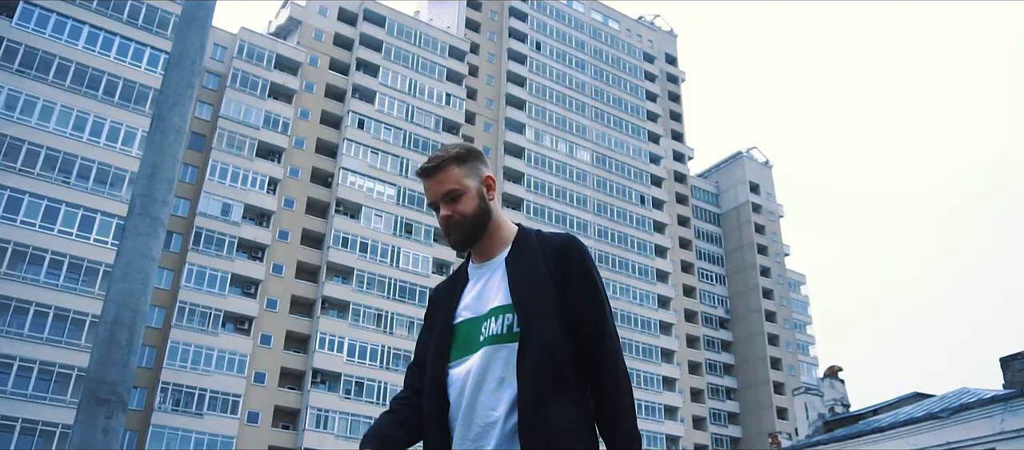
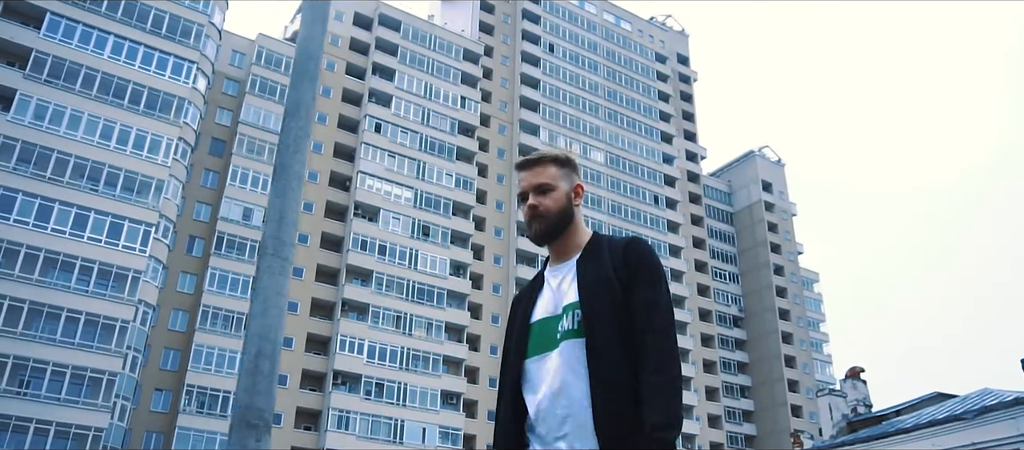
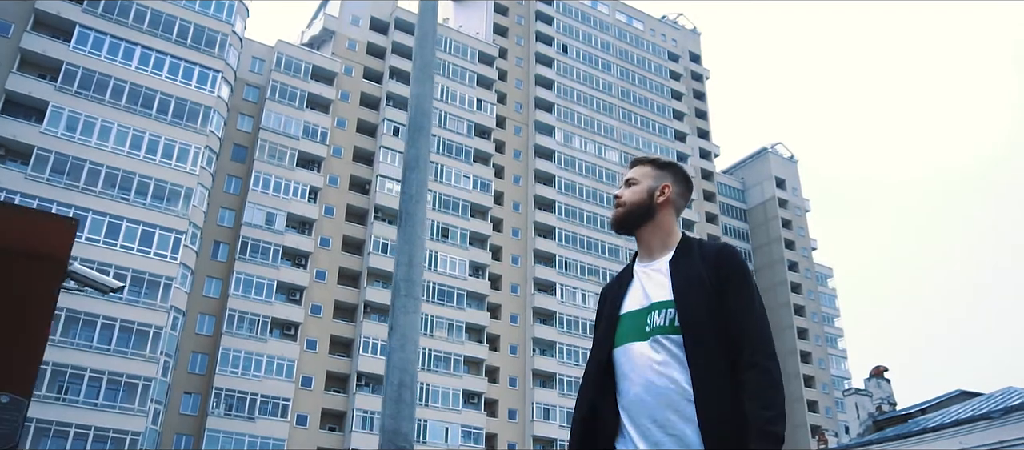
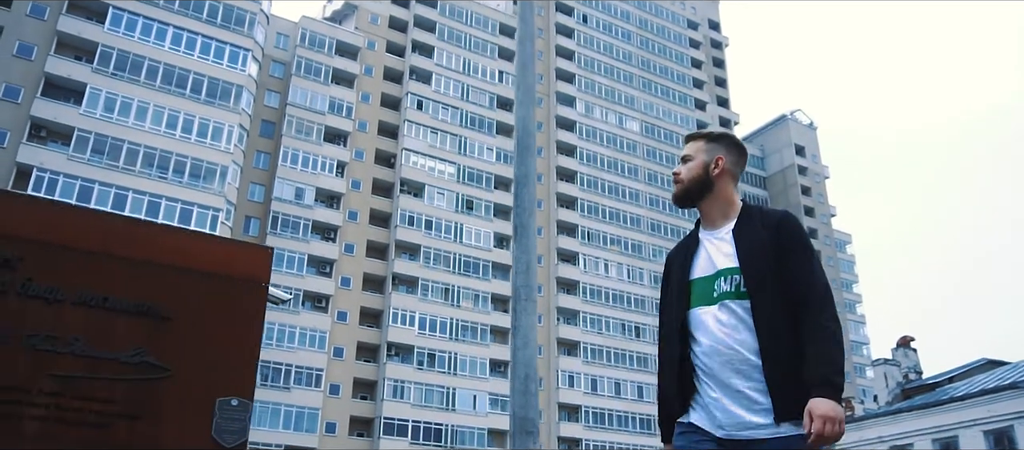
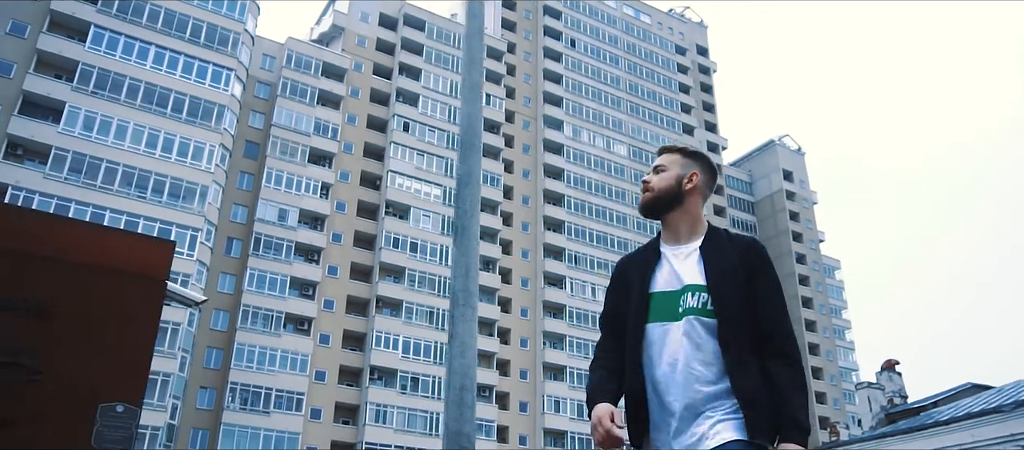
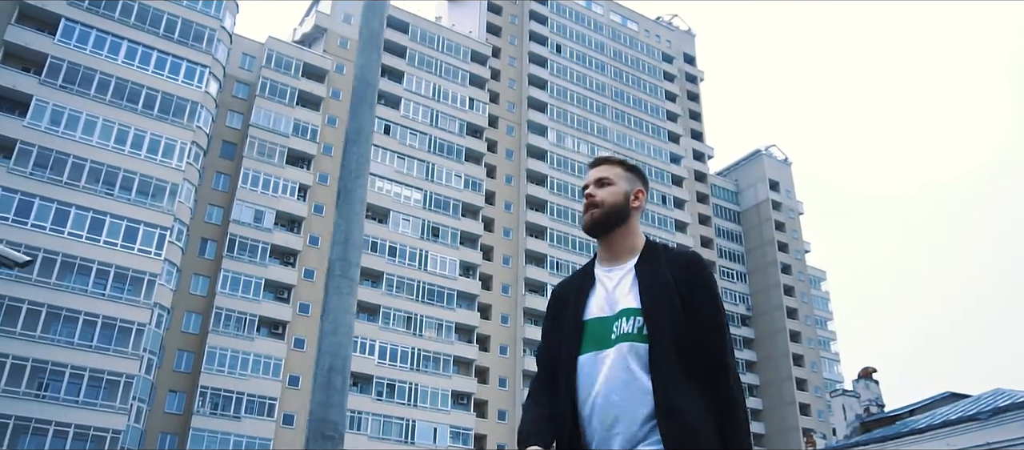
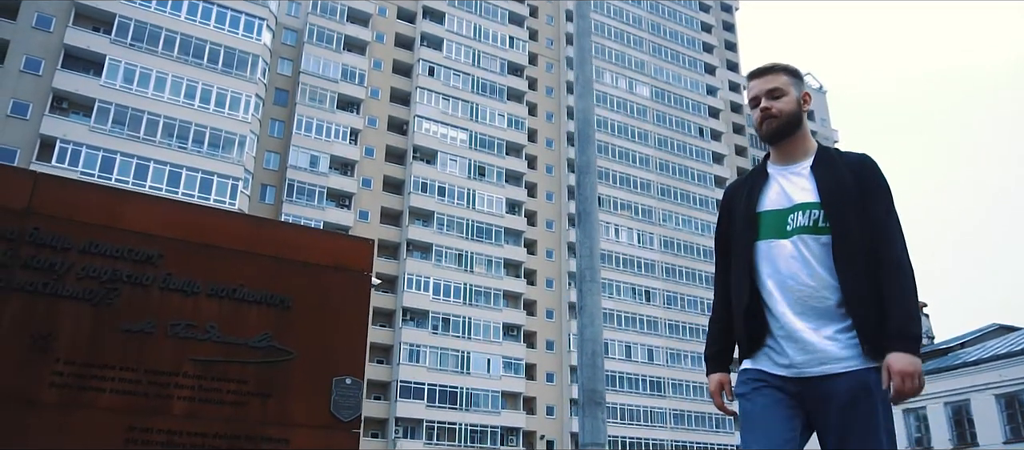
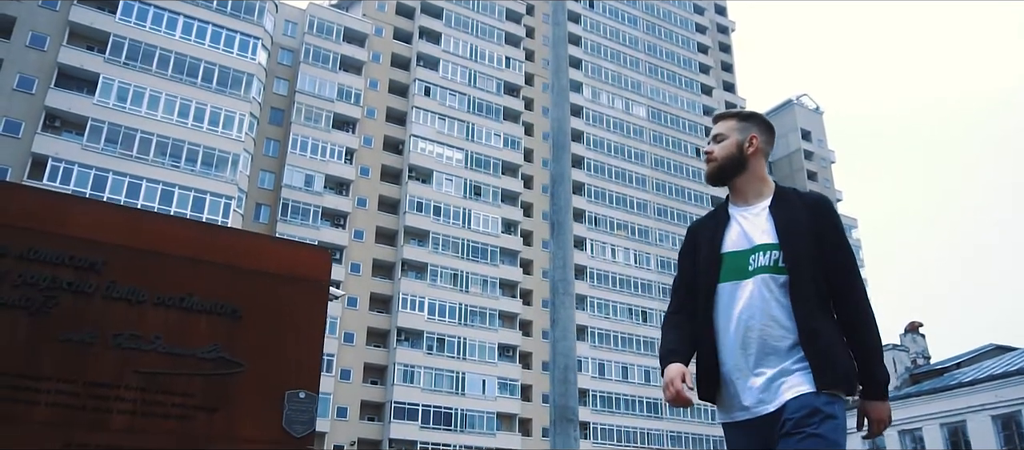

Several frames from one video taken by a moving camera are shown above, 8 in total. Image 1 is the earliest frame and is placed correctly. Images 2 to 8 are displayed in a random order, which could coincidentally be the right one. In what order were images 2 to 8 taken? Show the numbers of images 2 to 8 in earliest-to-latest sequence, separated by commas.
2, 6, 3, 5, 4, 8, 7
